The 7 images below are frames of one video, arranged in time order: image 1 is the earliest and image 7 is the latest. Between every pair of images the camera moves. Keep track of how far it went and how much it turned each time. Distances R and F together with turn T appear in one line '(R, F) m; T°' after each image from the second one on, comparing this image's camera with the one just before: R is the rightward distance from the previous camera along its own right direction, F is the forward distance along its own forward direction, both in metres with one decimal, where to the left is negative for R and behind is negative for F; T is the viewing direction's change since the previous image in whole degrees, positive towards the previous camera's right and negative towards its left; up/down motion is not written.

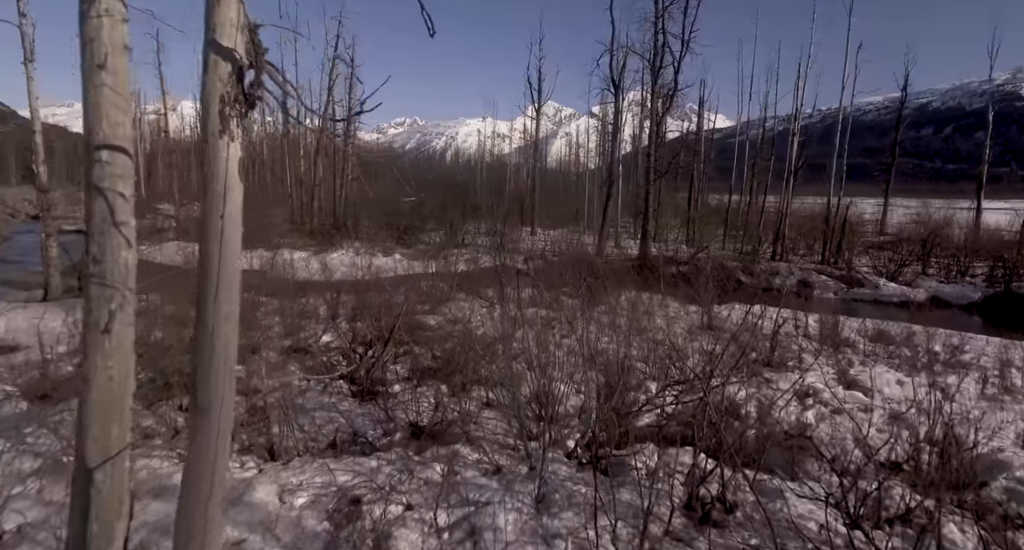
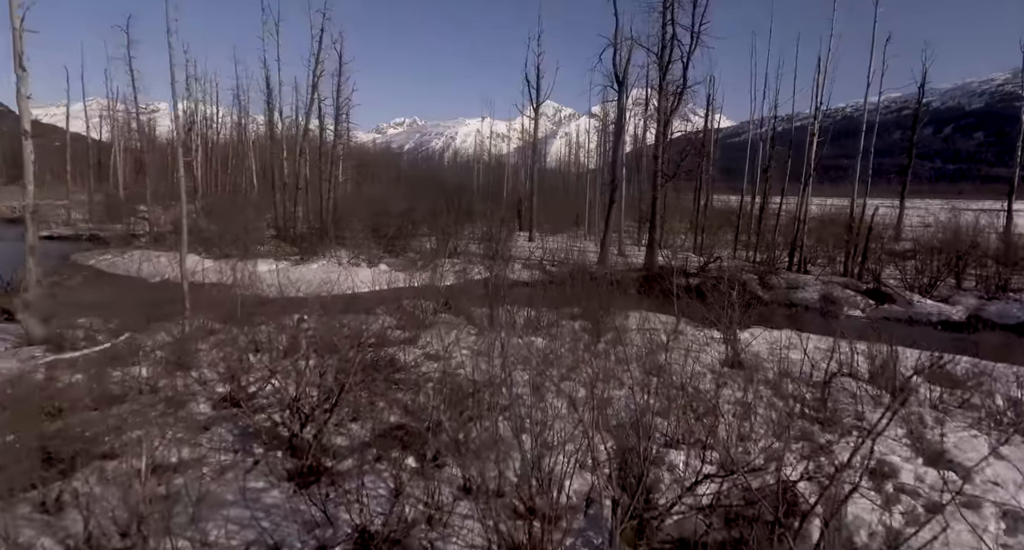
(+0.1, +1.3) m; 0°
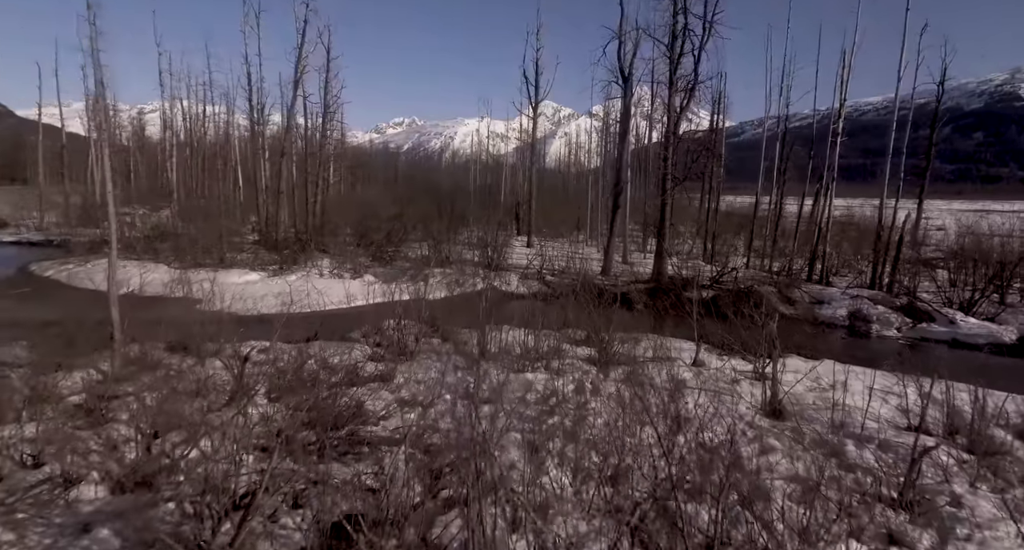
(+0.1, +1.3) m; 0°
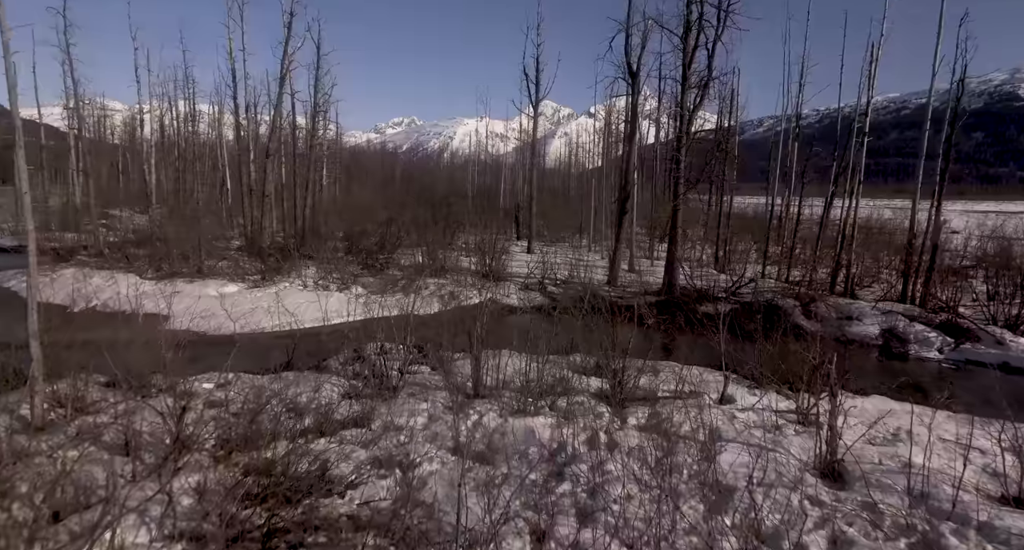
(0.0, +1.1) m; 0°
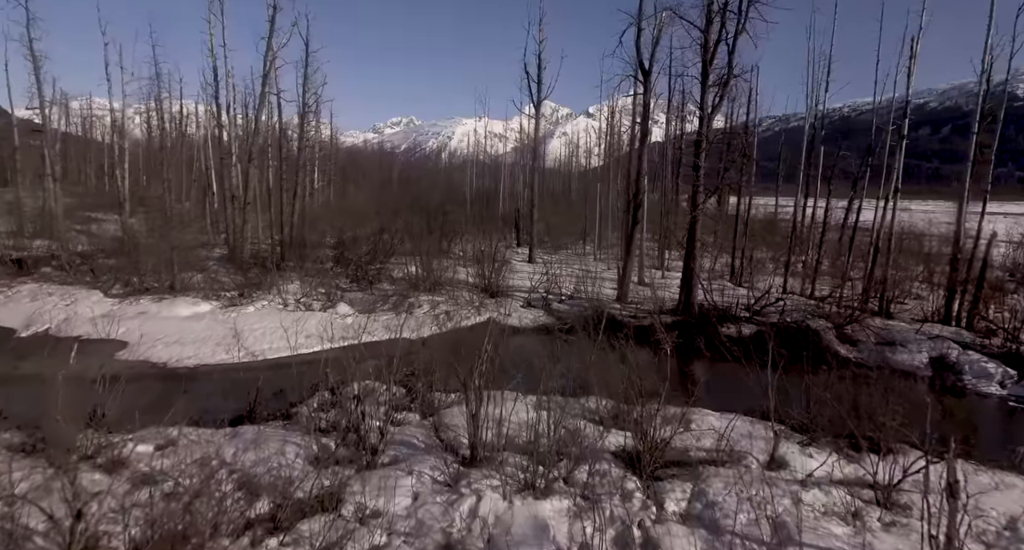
(-0.1, +1.2) m; 0°
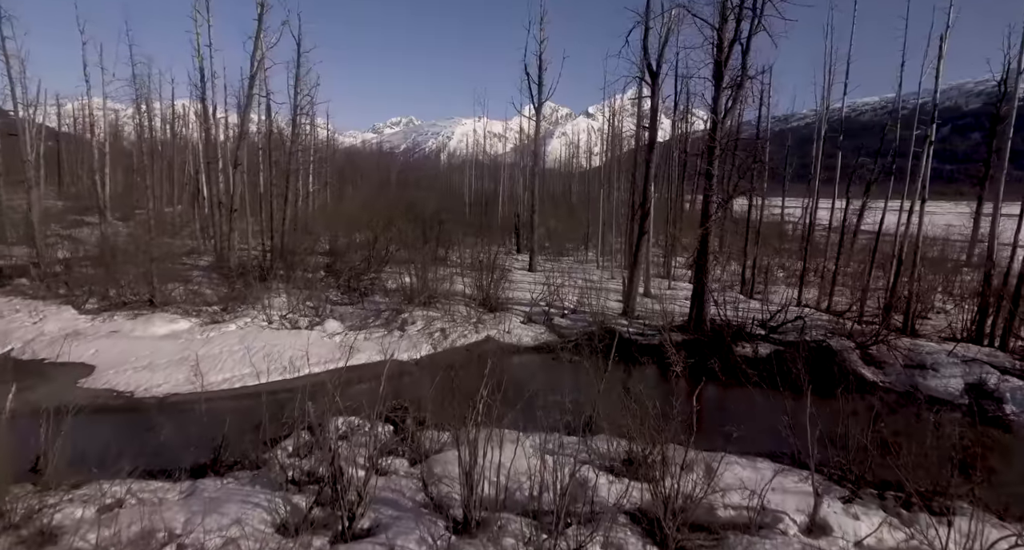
(0.0, +0.7) m; 0°
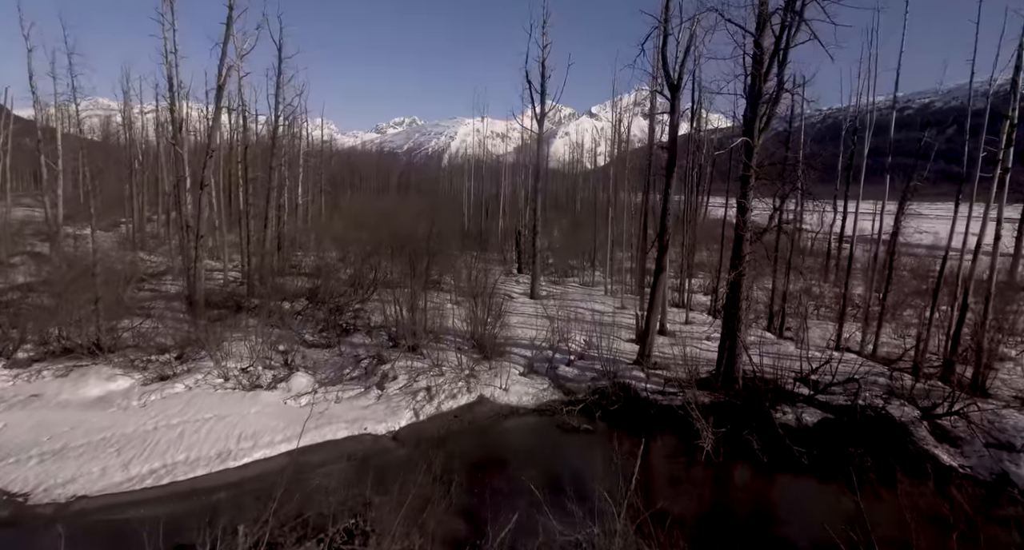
(+0.1, +1.7) m; 0°
